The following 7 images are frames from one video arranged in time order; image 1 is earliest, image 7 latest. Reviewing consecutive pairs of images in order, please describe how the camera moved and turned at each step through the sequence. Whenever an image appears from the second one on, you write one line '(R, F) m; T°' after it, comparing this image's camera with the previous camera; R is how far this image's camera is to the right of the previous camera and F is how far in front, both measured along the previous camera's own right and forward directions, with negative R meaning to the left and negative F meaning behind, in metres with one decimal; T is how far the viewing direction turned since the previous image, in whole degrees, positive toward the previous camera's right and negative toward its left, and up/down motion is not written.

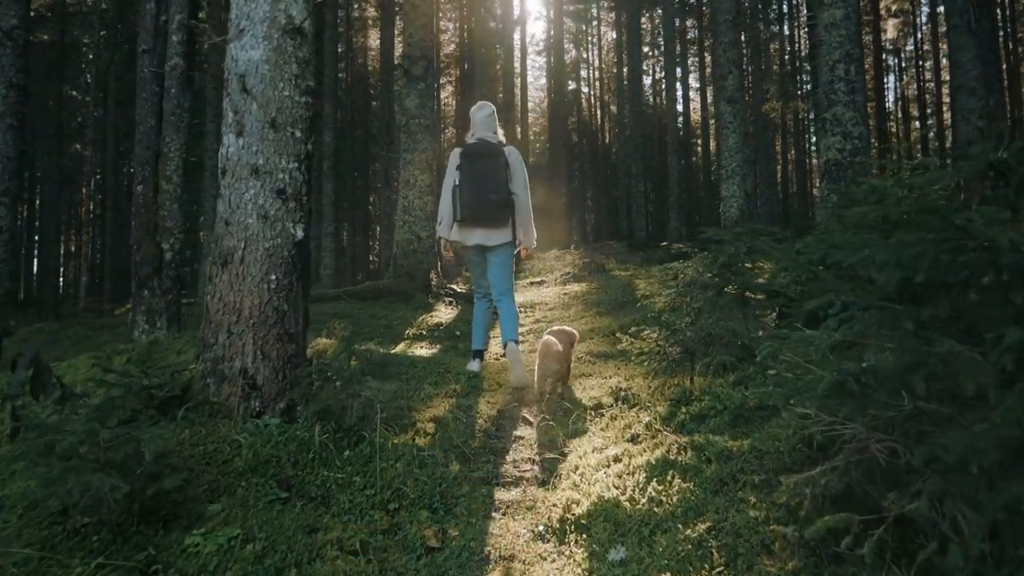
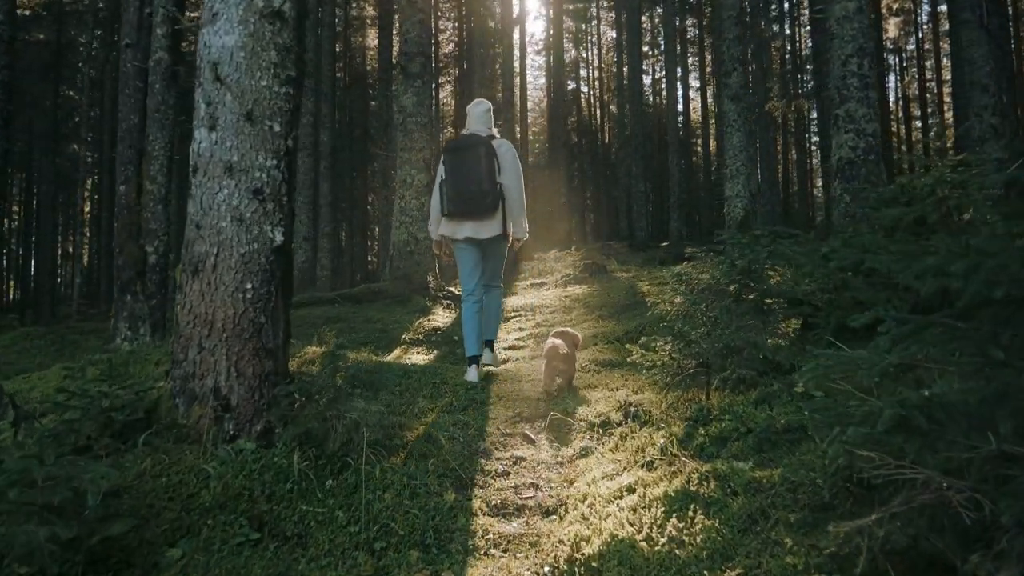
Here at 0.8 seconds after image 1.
(0.0, +0.4) m; 0°
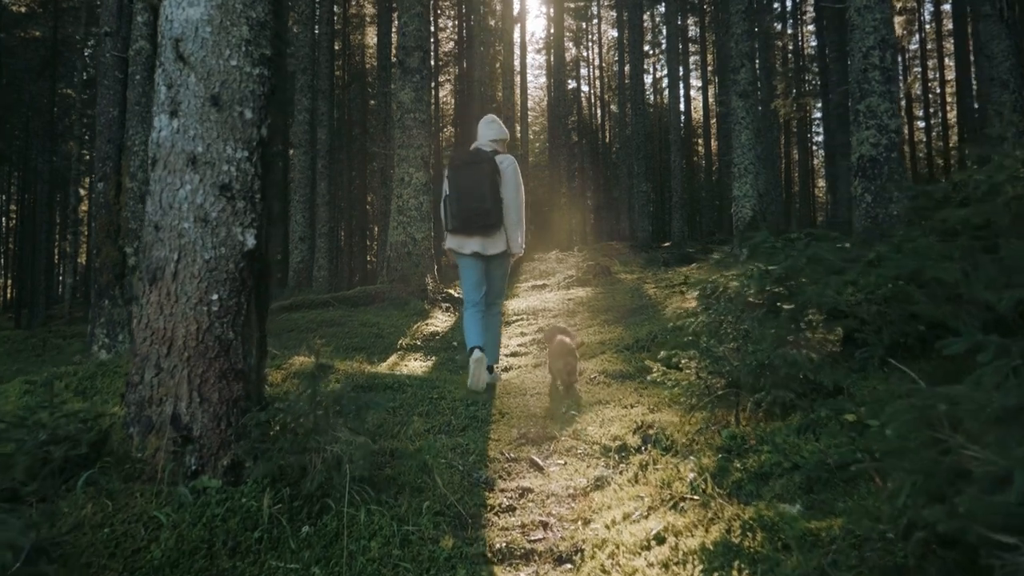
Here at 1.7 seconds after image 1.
(0.0, +0.5) m; 0°
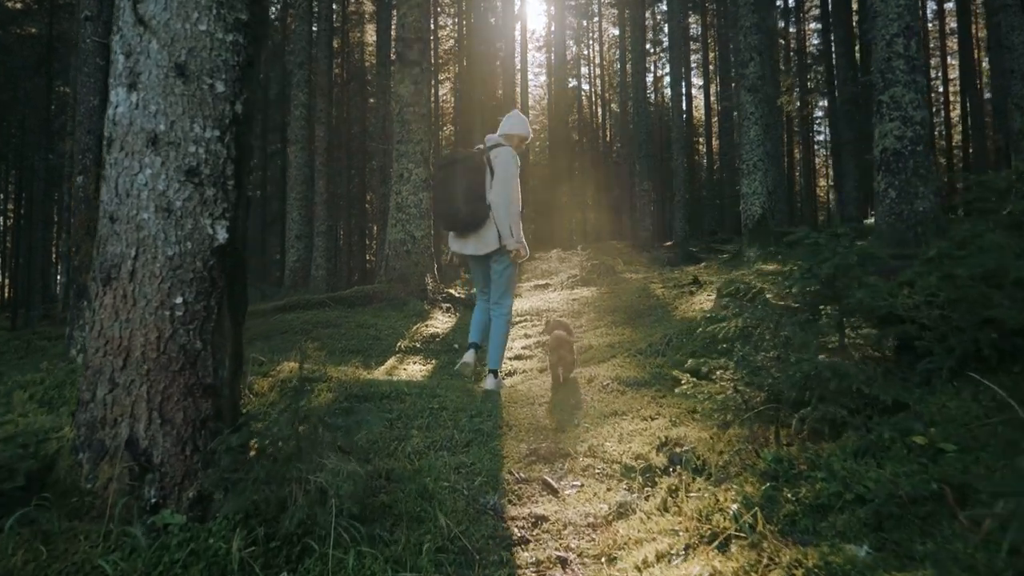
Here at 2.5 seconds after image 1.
(-0.1, +0.5) m; 0°
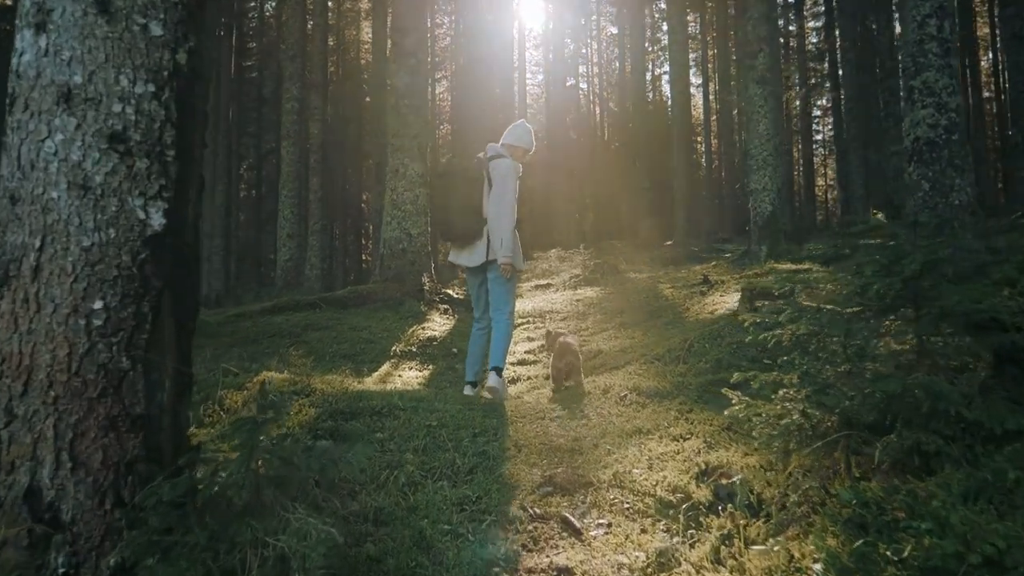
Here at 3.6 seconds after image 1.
(-0.1, +0.7) m; 0°
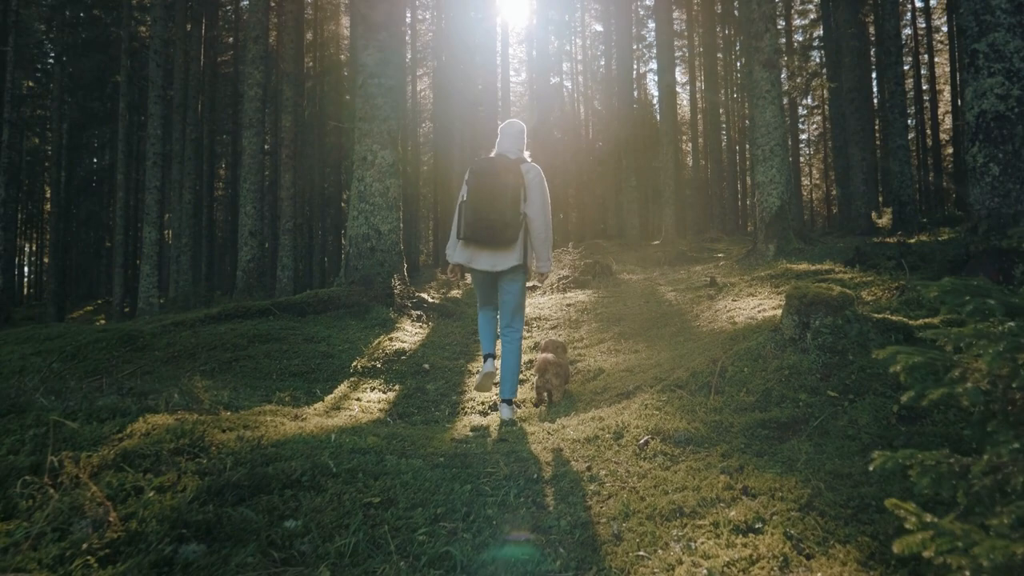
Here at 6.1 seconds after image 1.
(0.0, +1.5) m; +1°
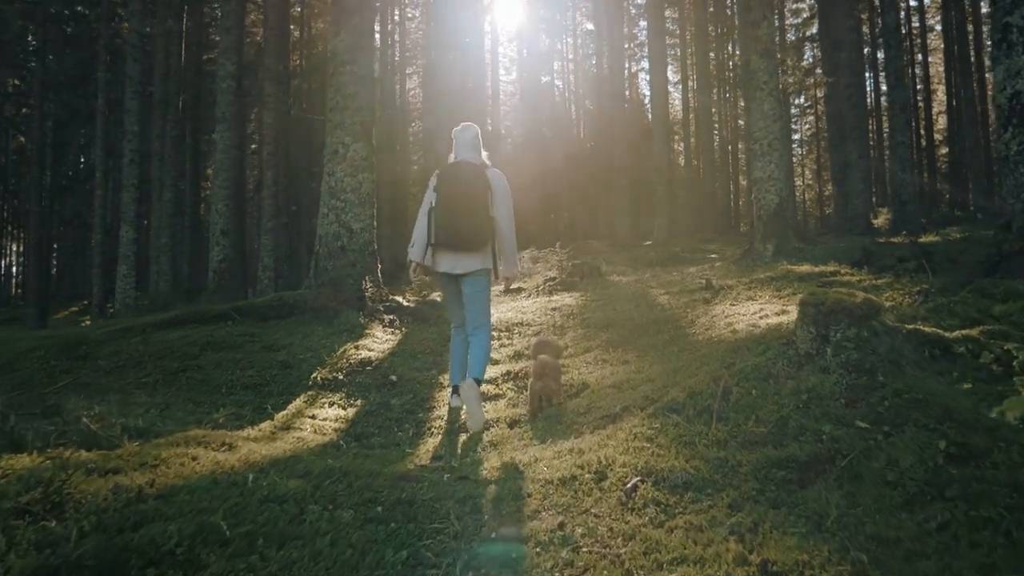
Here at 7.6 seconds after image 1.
(+0.1, +0.8) m; +1°
